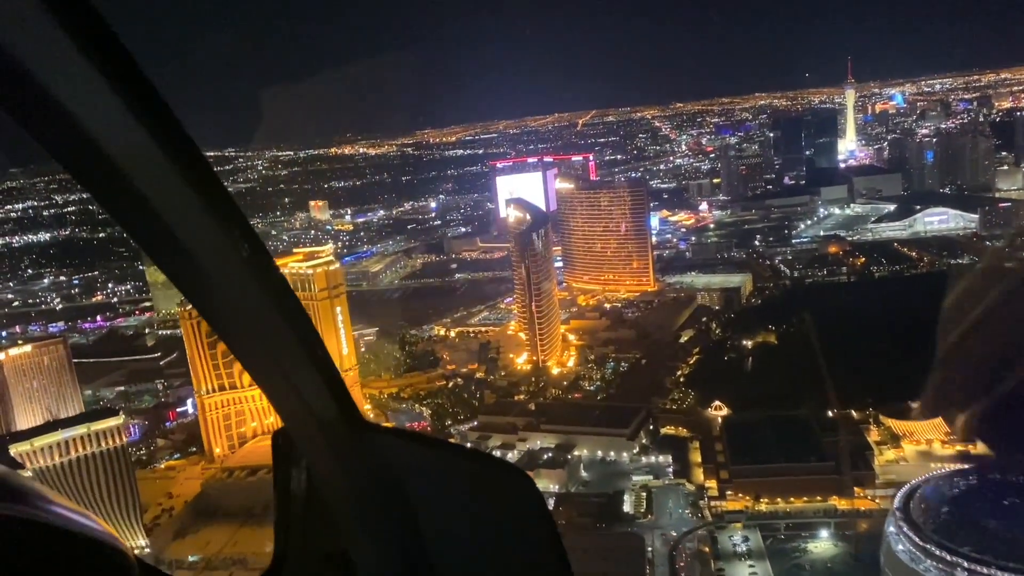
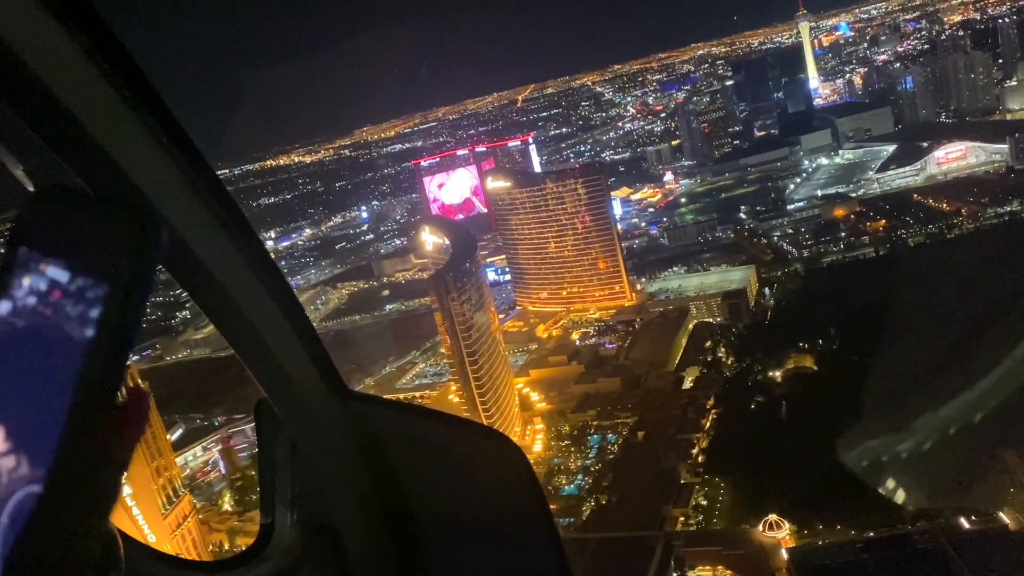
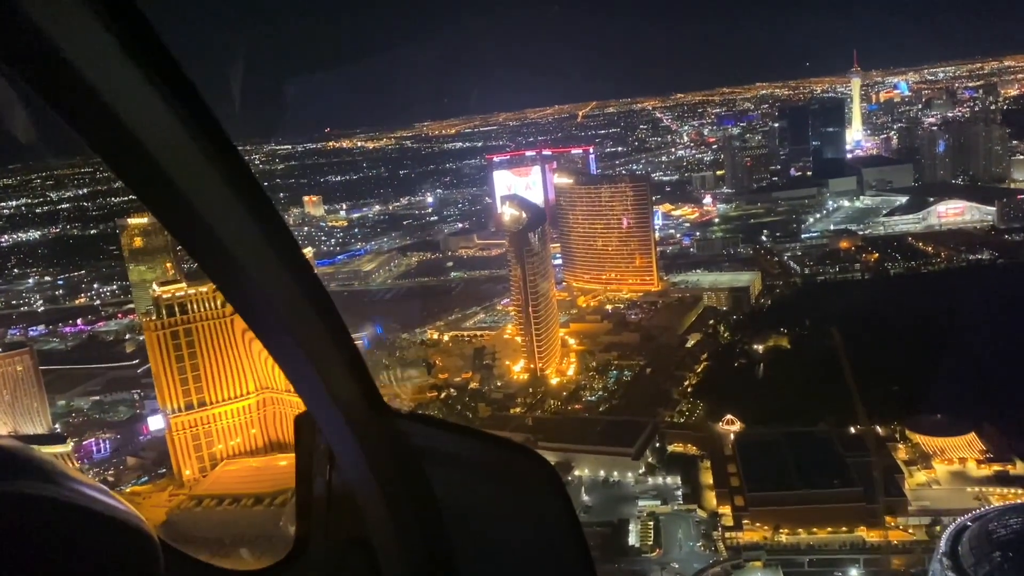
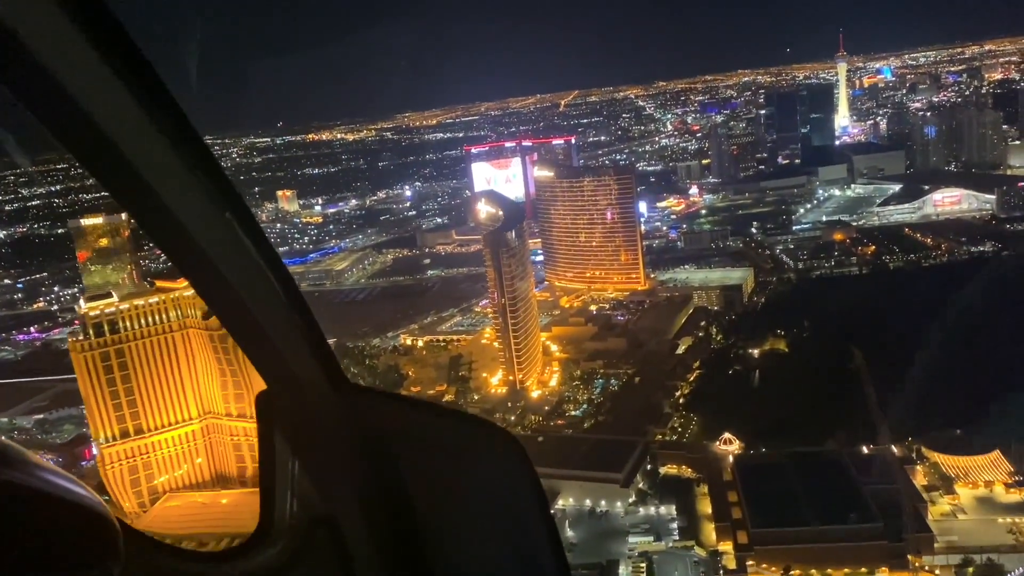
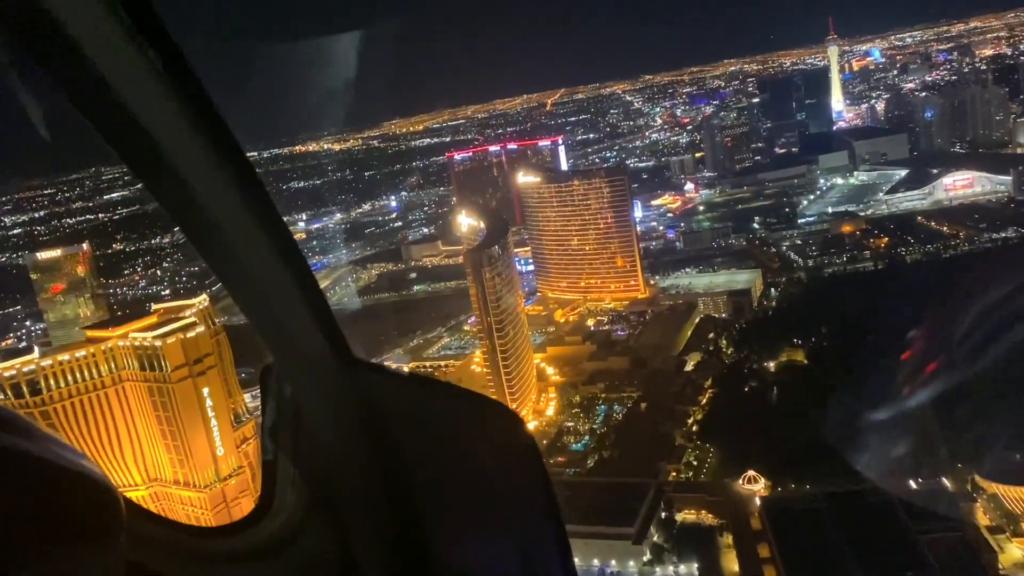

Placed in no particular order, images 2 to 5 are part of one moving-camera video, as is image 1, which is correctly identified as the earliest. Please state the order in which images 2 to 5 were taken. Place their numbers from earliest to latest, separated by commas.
3, 4, 5, 2
